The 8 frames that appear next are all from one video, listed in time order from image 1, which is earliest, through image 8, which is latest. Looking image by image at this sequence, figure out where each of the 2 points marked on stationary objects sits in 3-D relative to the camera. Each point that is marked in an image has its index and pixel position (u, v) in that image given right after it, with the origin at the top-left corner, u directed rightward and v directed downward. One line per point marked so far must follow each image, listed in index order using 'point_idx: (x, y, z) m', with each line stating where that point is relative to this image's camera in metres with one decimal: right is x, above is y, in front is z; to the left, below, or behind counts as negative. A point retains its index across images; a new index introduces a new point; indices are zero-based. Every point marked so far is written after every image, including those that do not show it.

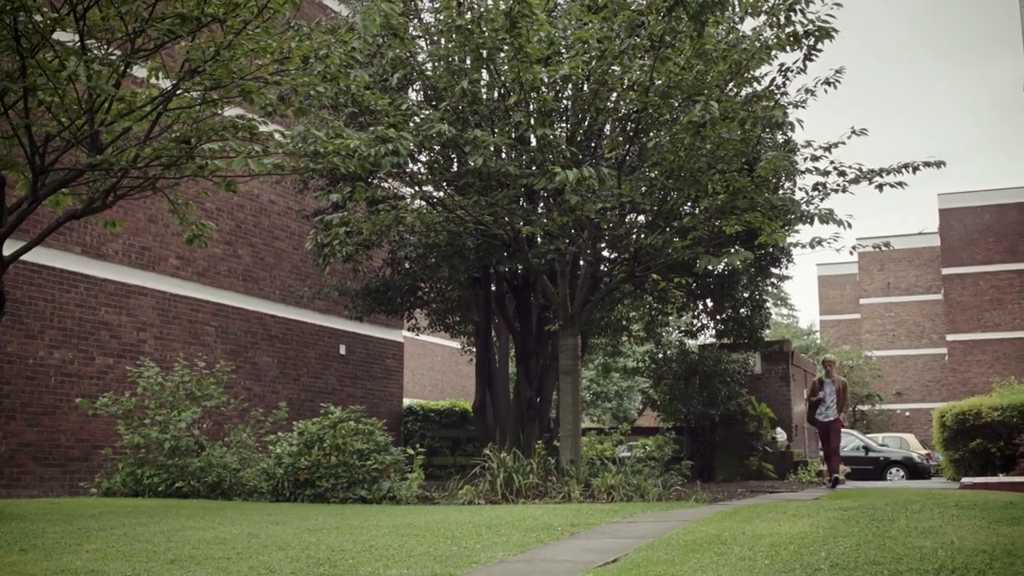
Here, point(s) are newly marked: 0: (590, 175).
0: (+0.8, +1.3, +11.7) m
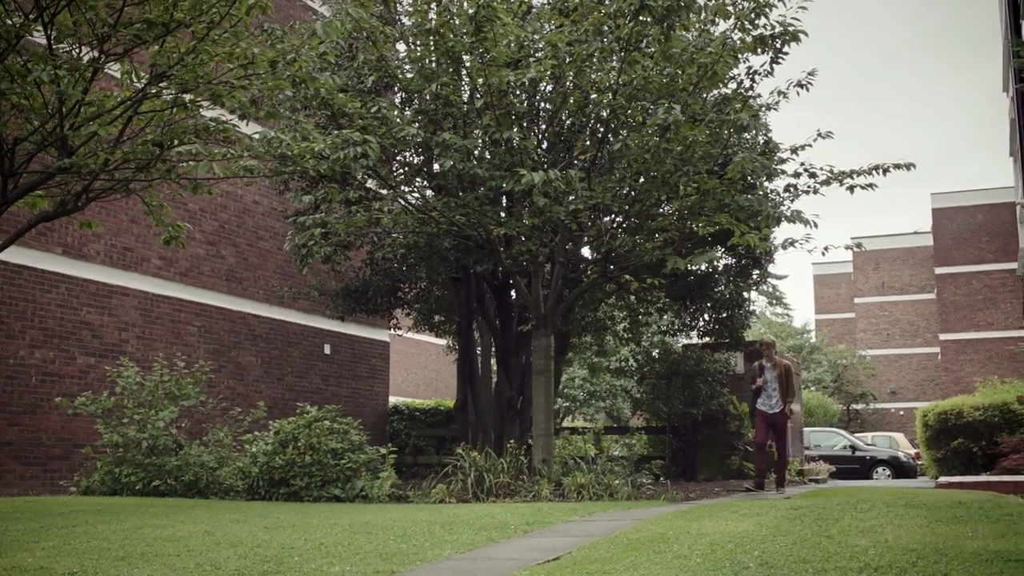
0: (+0.5, +1.3, +11.8) m
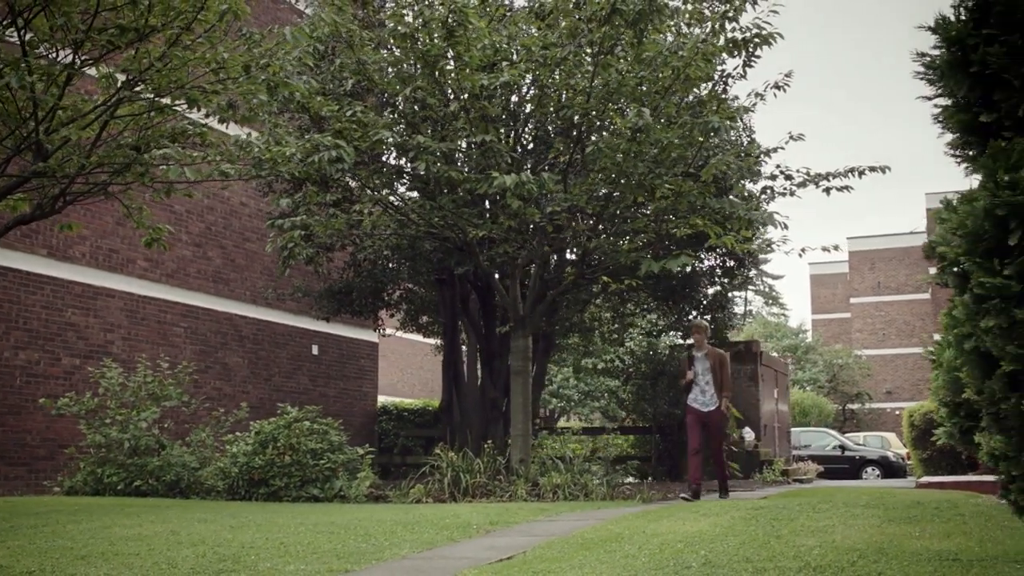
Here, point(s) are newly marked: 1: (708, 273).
0: (+0.2, +1.2, +11.9) m
1: (+3.7, +0.3, +19.4) m
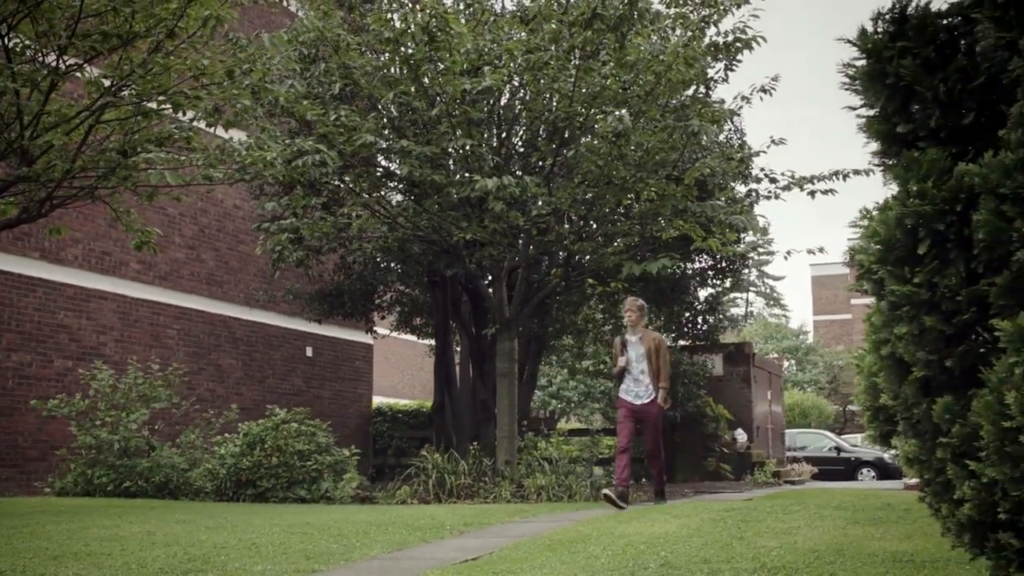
0: (0.0, +1.2, +12.0) m
1: (+3.5, +0.3, +19.5) m
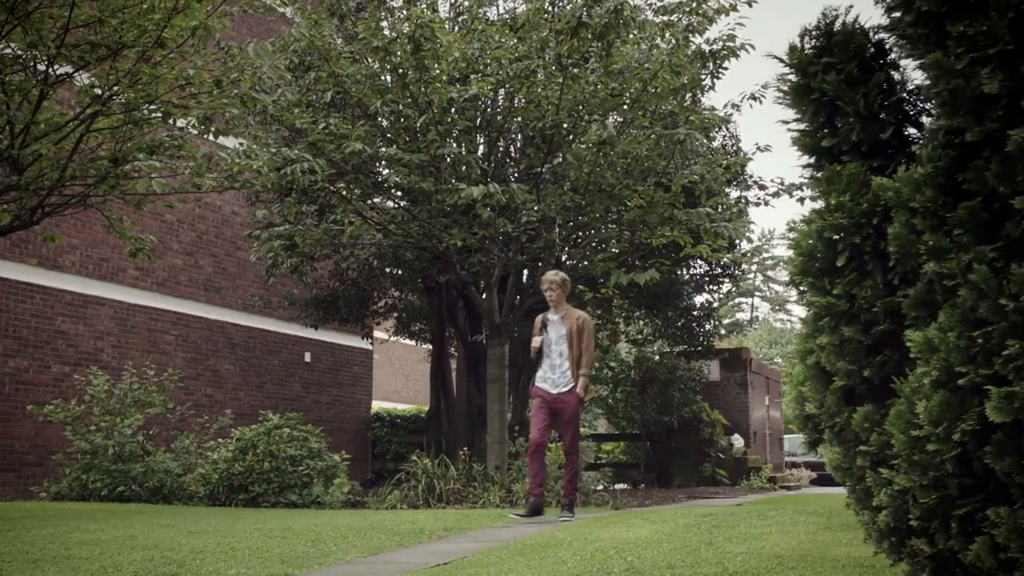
0: (-0.2, +1.1, +12.1) m
1: (+3.5, +0.1, +19.6) m
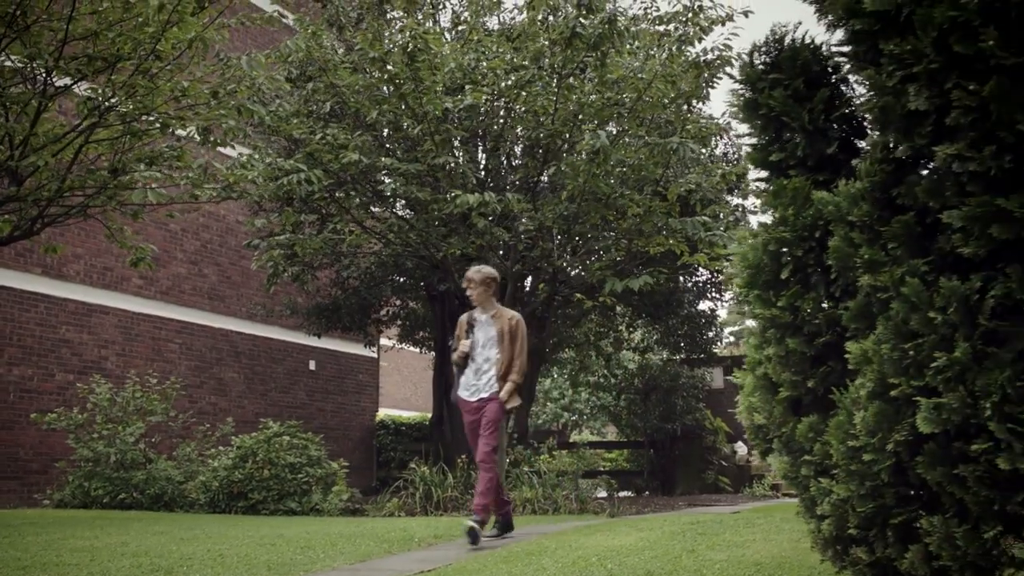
0: (-0.2, +1.0, +12.2) m
1: (+3.5, 0.0, +19.6) m
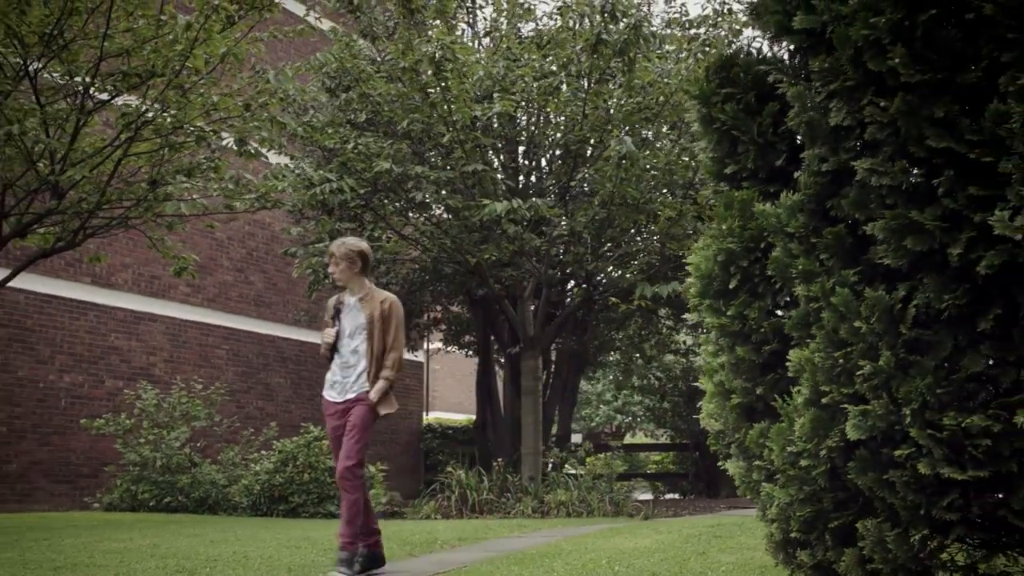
0: (+0.1, +1.0, +12.3) m
1: (+4.3, 0.0, +19.5) m
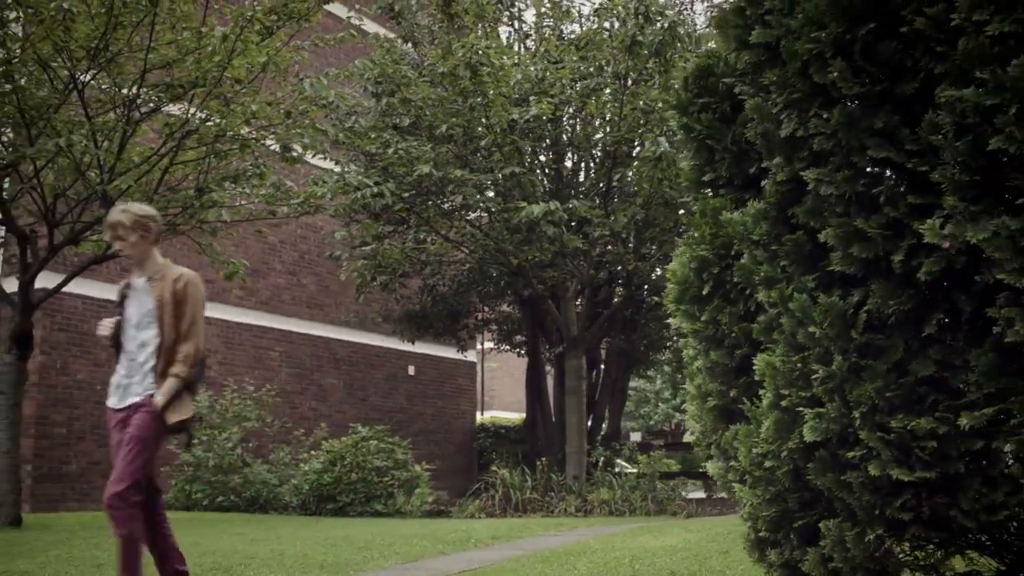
0: (+0.6, +1.0, +12.3) m
1: (+5.2, 0.0, +19.2) m
